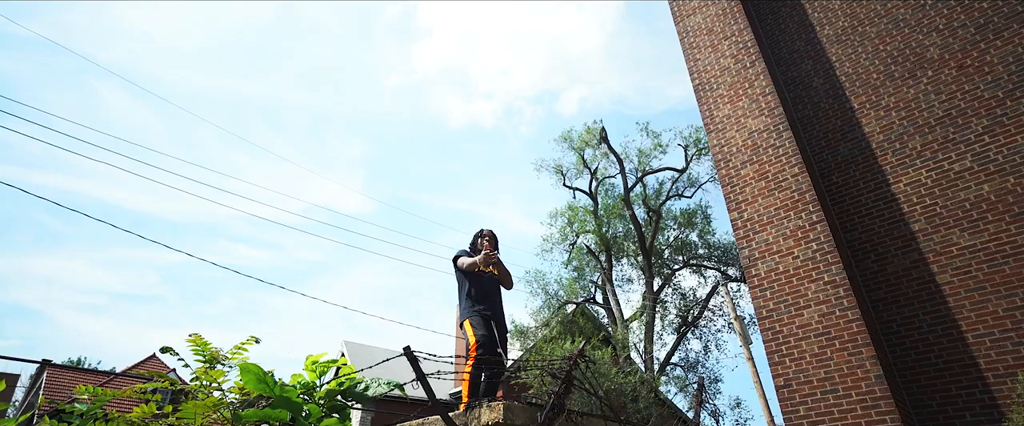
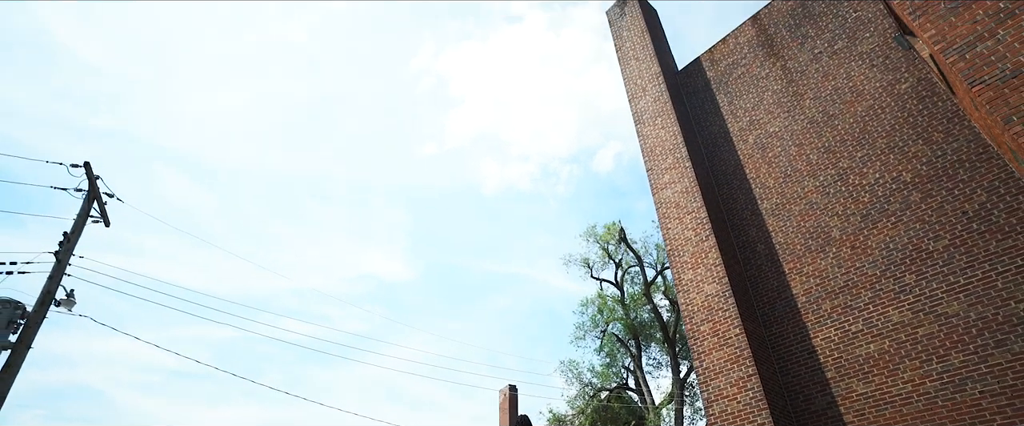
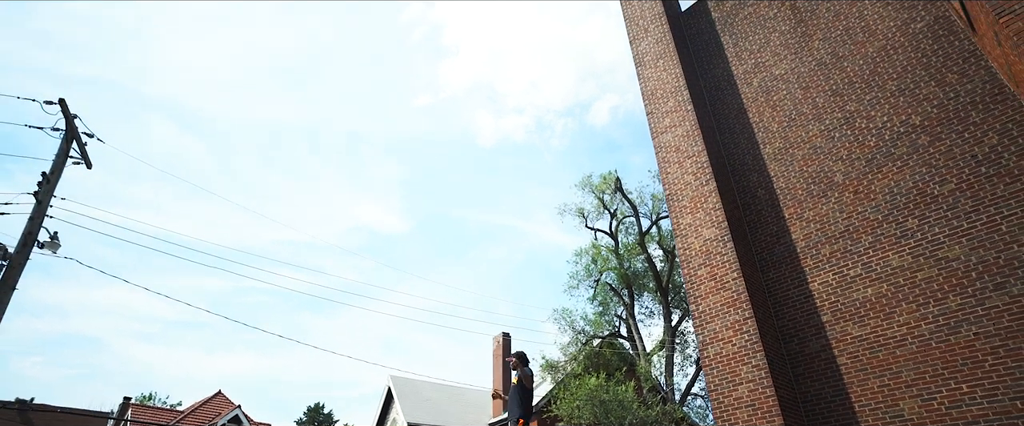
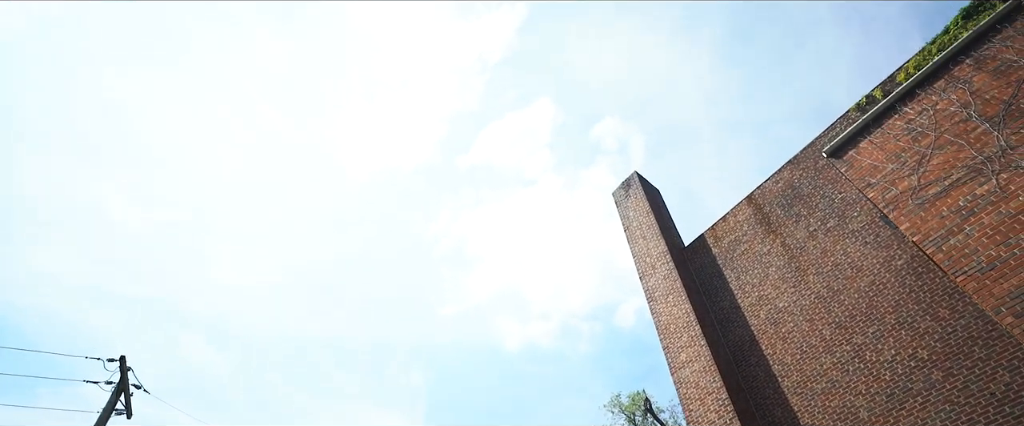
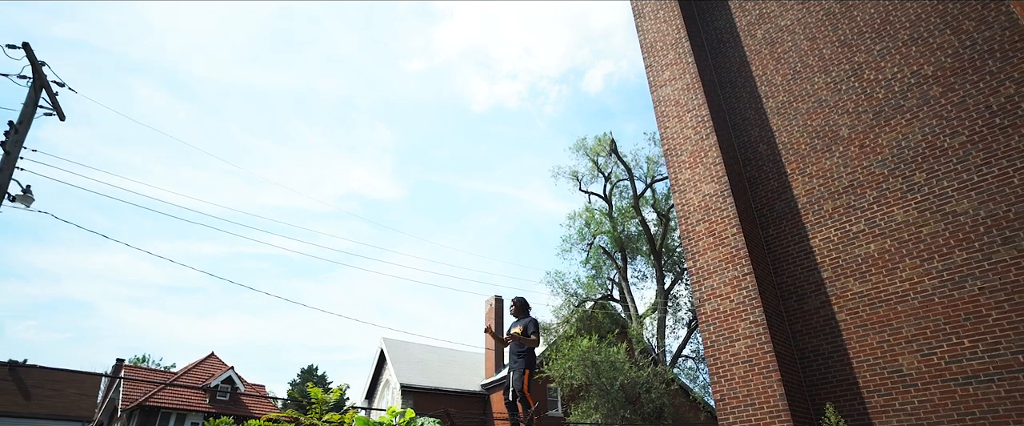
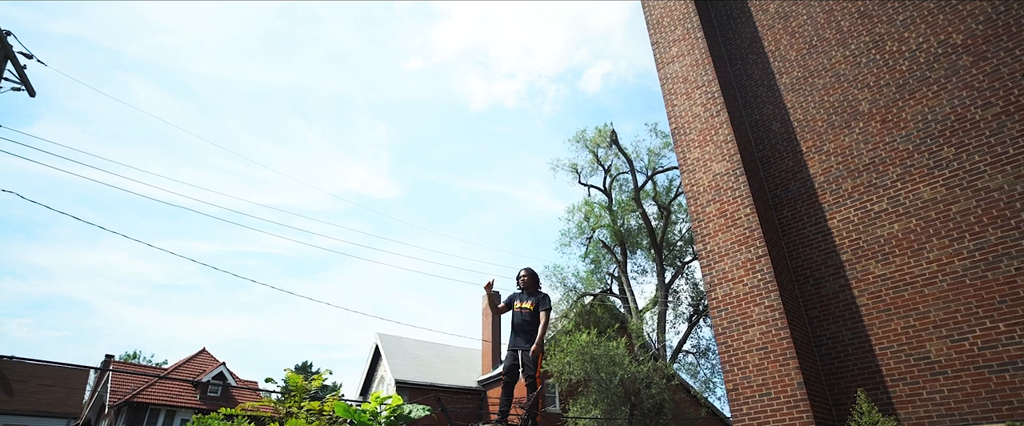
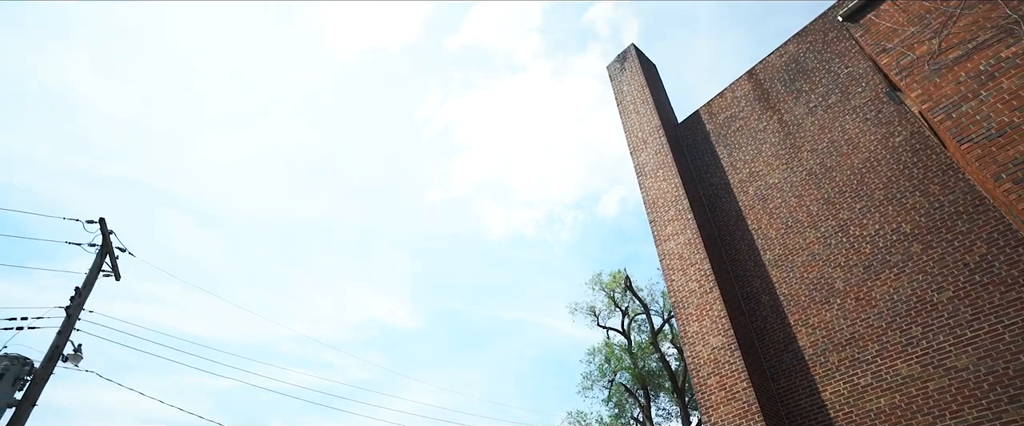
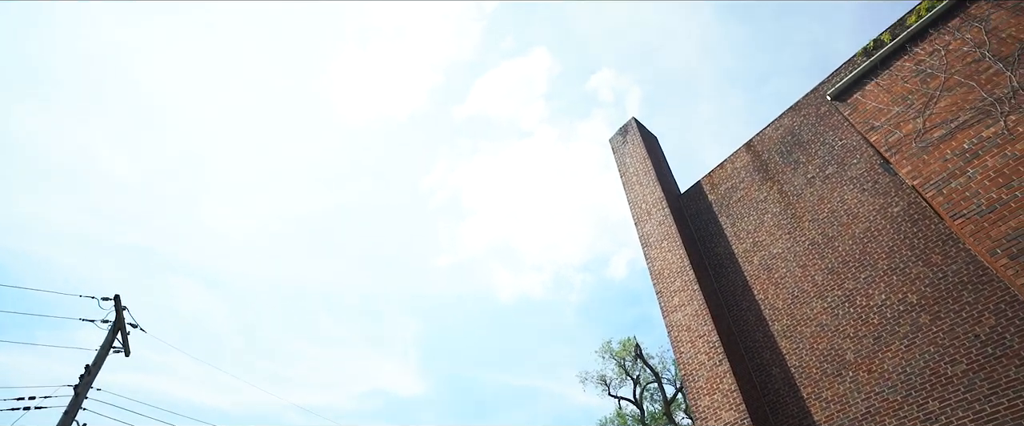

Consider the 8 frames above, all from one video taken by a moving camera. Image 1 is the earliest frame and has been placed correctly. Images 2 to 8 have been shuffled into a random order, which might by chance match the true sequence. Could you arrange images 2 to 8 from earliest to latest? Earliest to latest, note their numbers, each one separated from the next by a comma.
6, 5, 3, 2, 7, 8, 4
